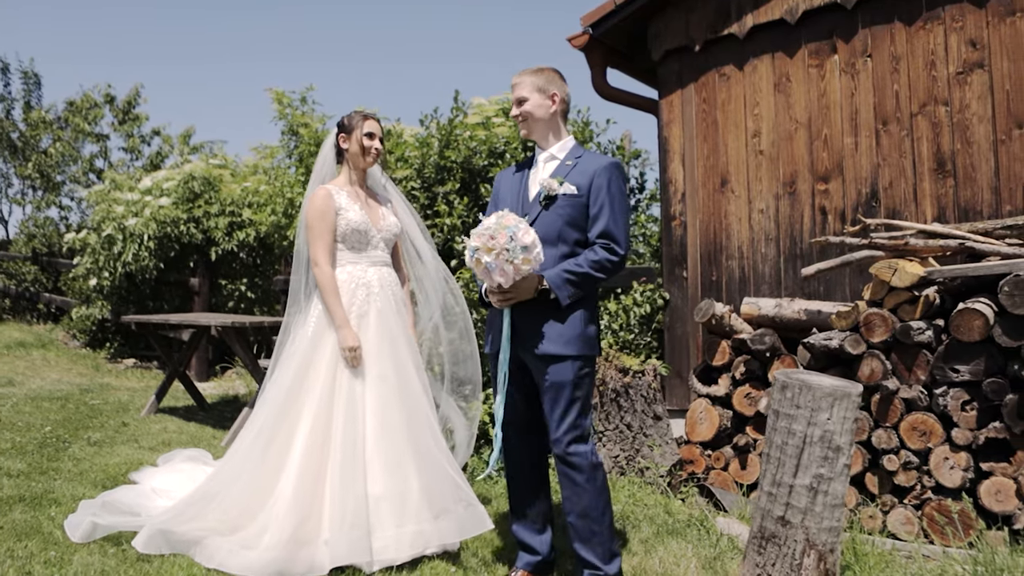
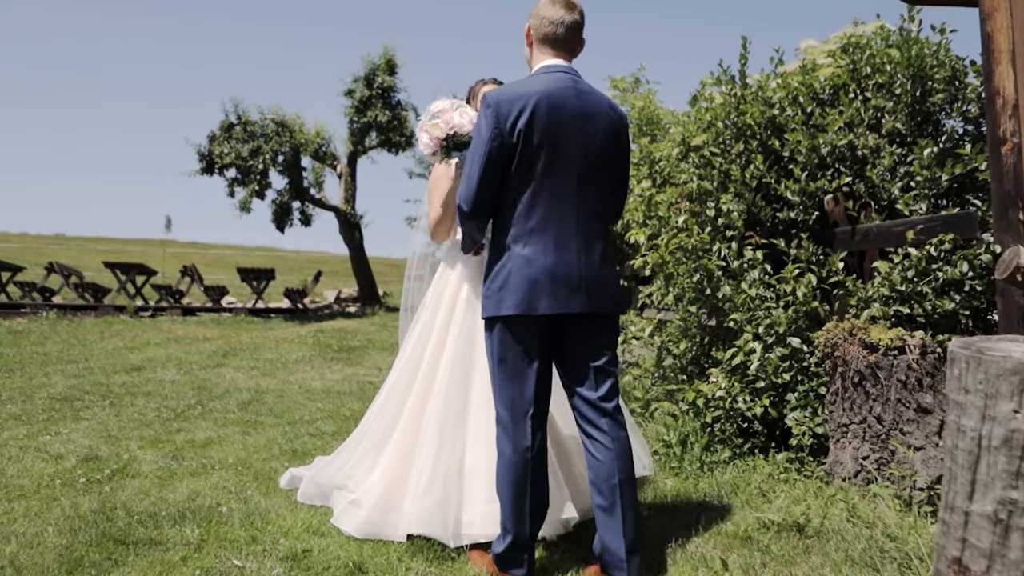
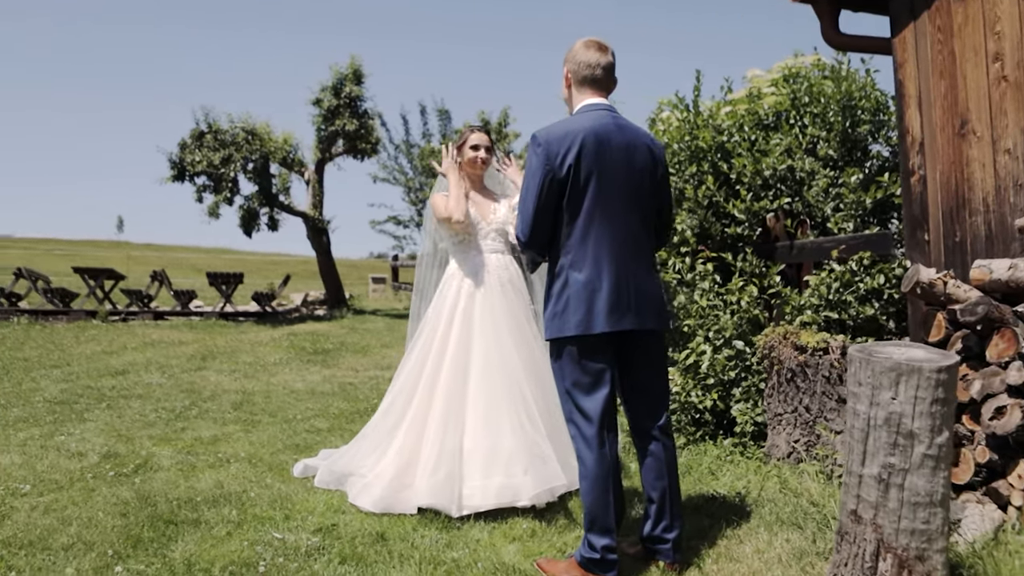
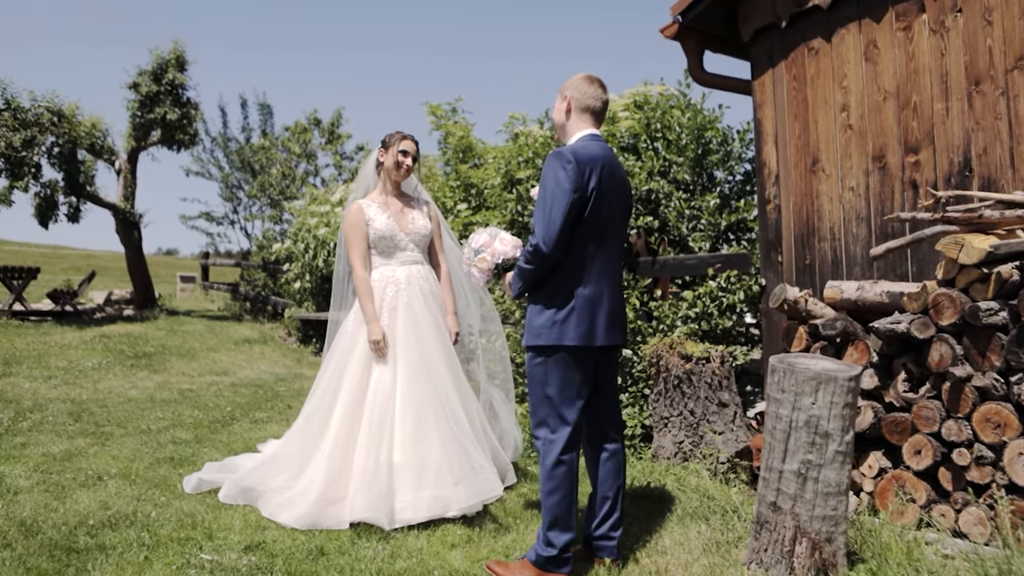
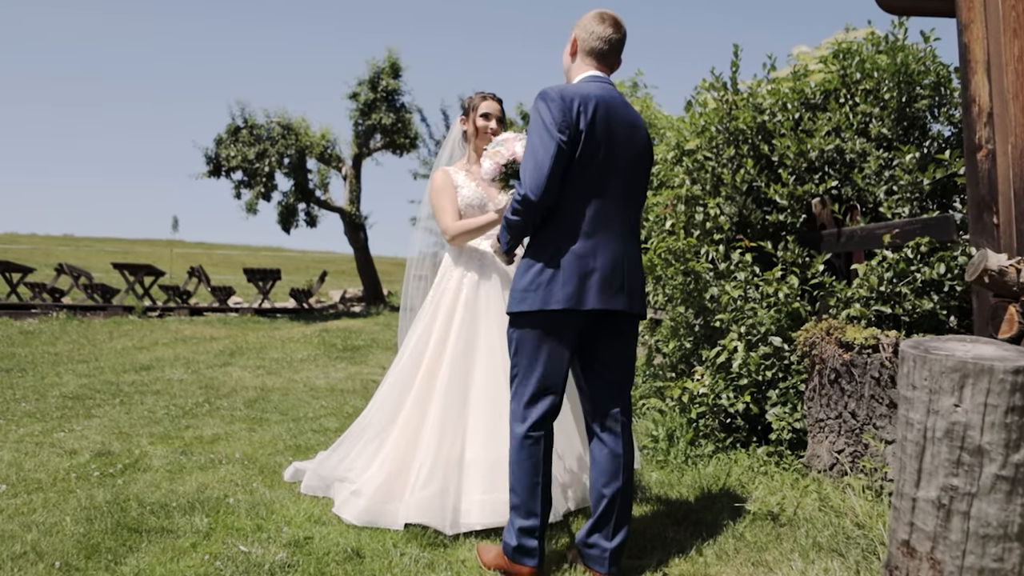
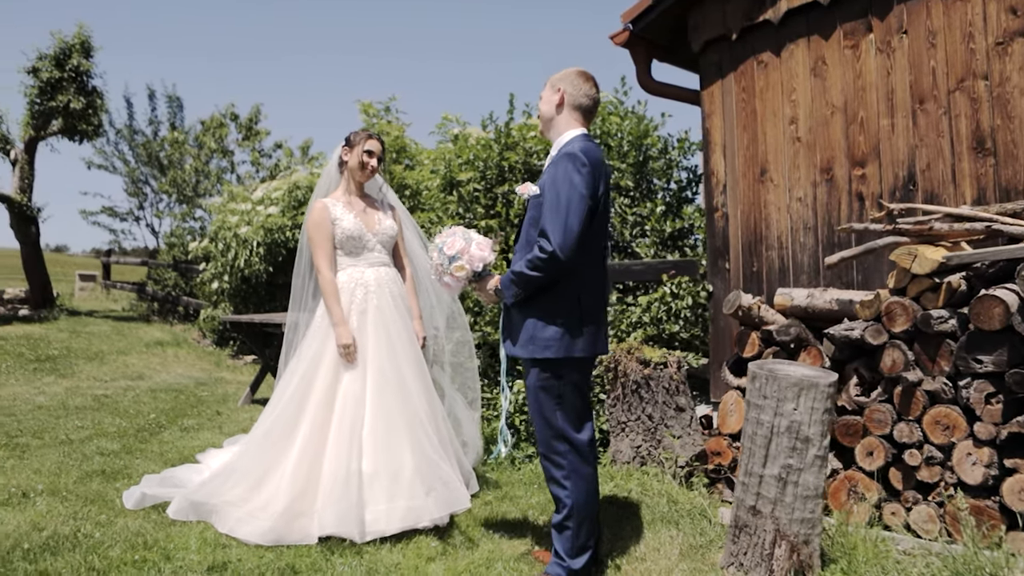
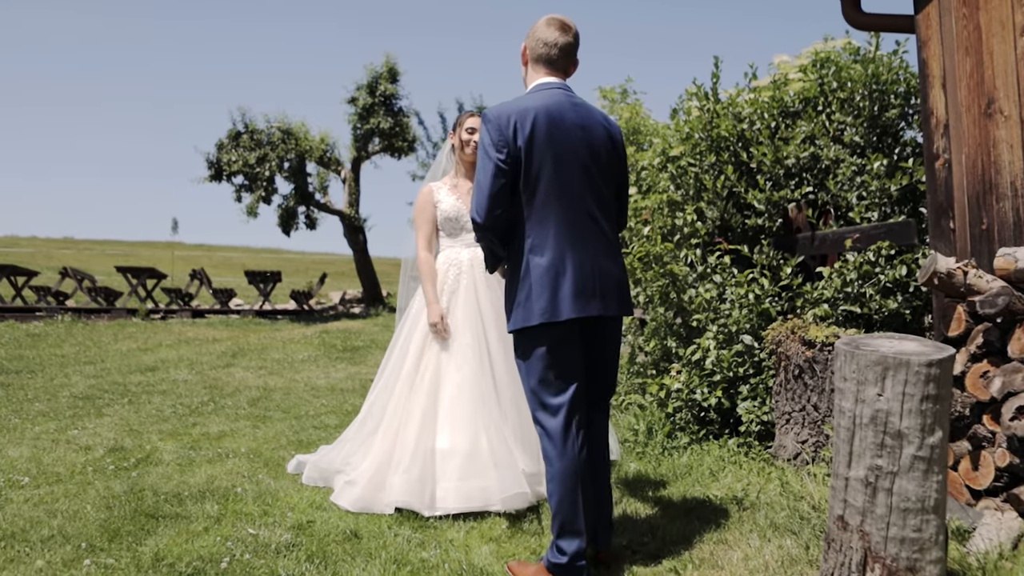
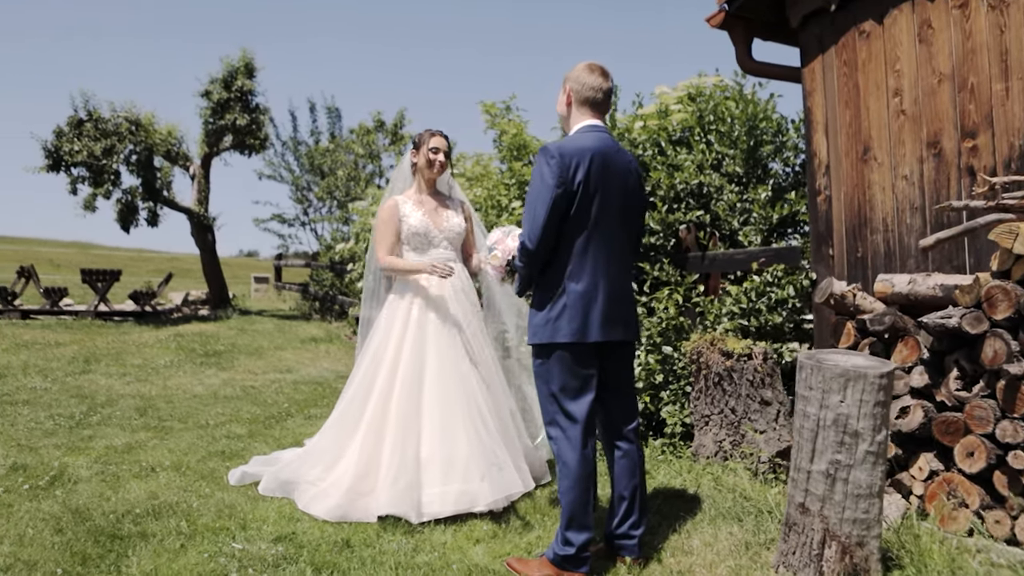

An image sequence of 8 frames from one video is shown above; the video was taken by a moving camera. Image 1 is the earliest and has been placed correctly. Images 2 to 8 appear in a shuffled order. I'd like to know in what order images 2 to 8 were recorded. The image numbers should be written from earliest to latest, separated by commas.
6, 4, 8, 3, 7, 5, 2
